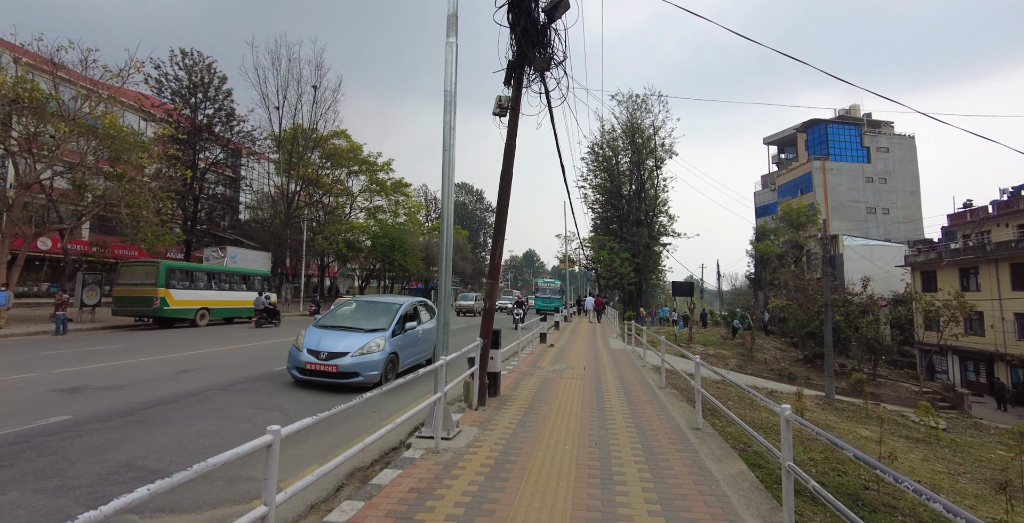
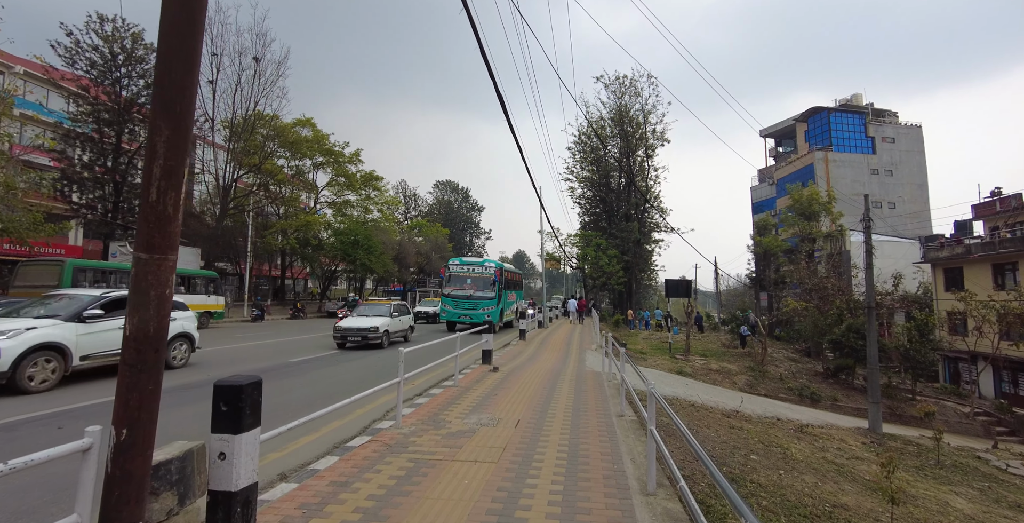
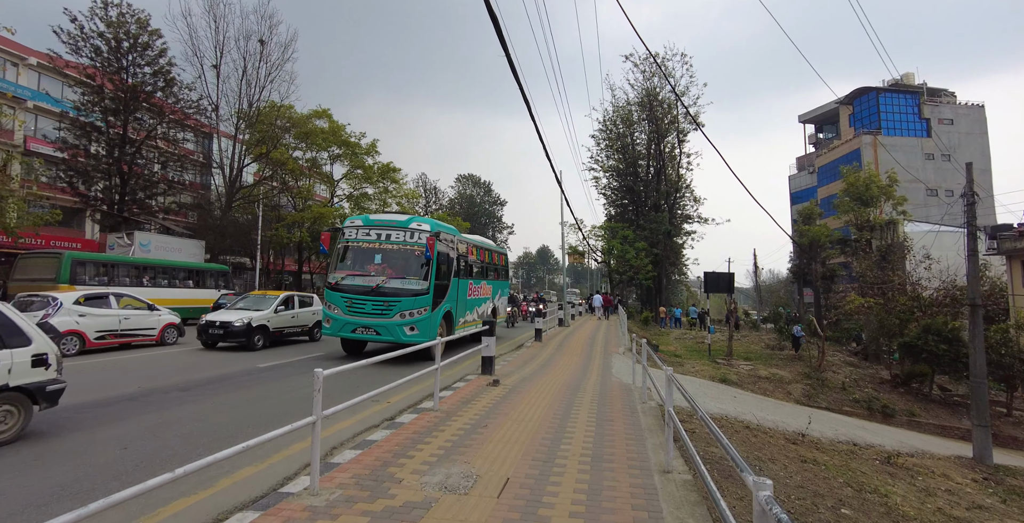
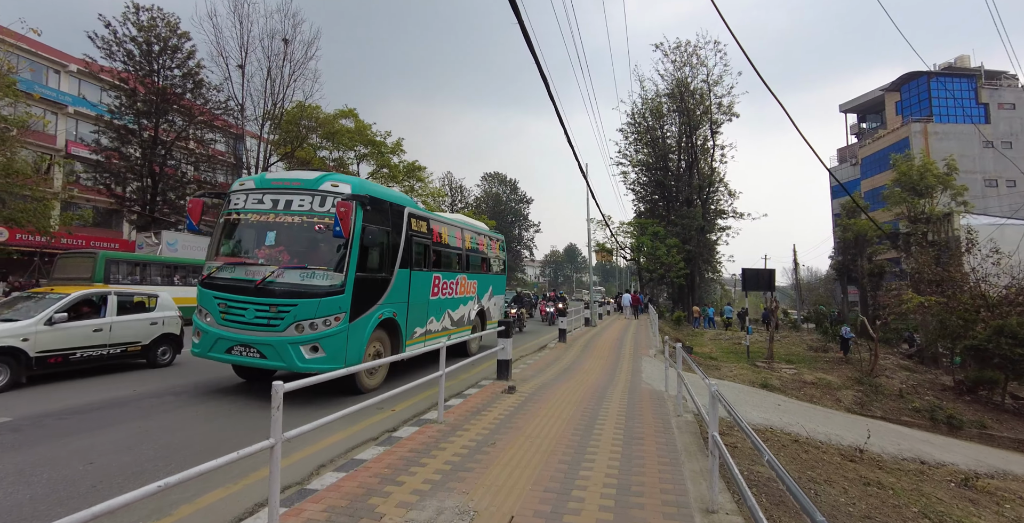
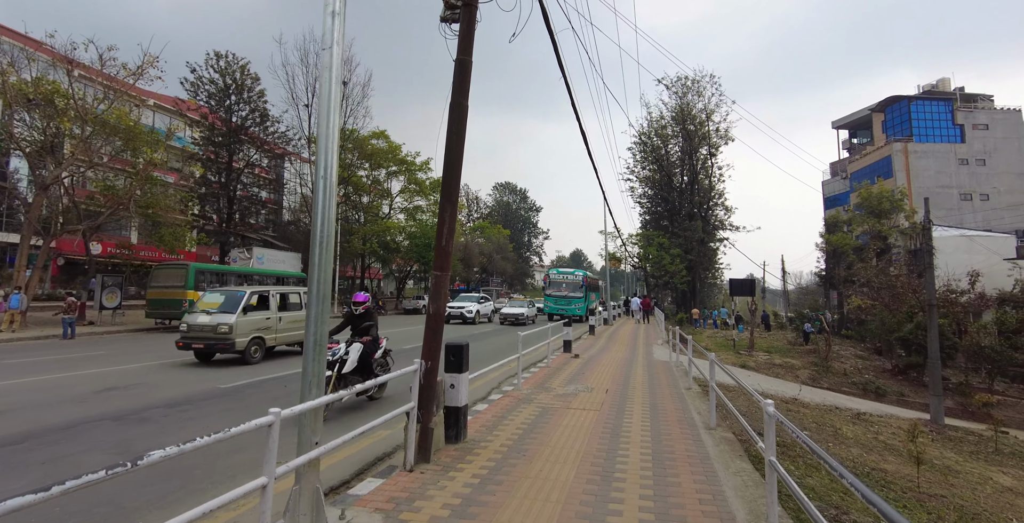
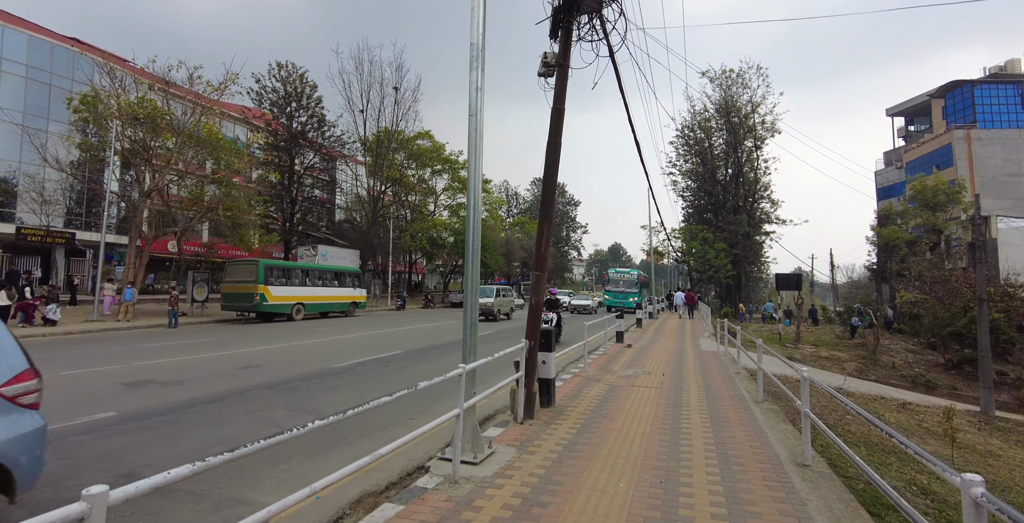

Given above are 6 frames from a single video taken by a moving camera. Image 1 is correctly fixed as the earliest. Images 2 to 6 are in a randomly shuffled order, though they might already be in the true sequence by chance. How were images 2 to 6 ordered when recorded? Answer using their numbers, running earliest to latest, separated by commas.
6, 5, 2, 3, 4
